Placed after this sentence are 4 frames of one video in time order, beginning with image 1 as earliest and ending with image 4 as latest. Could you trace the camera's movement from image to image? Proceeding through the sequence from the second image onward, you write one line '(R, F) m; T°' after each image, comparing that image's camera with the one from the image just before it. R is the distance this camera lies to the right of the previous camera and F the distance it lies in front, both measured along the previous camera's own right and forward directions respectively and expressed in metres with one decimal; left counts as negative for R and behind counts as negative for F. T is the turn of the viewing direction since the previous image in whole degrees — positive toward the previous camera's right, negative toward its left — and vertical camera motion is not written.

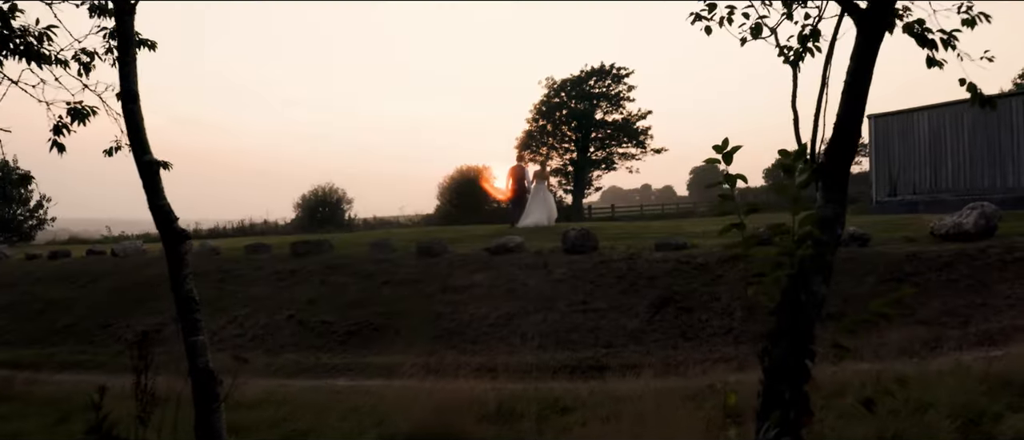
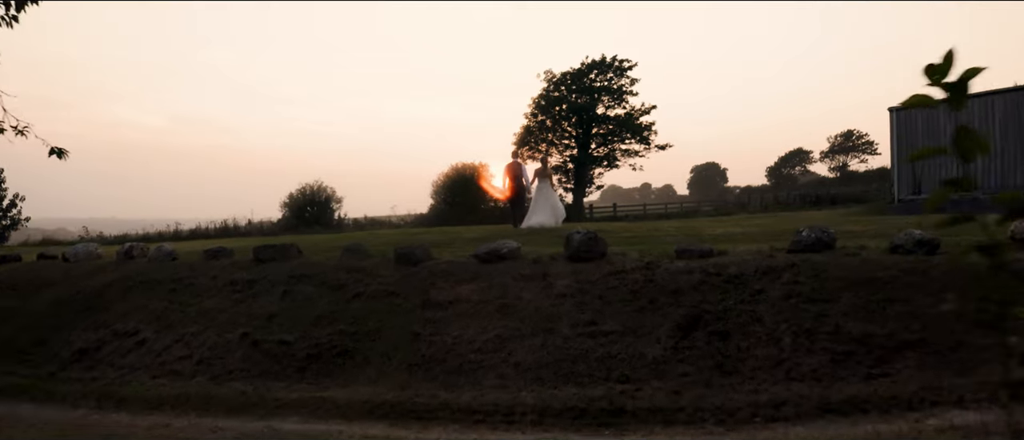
(+0.1, +2.1) m; 0°
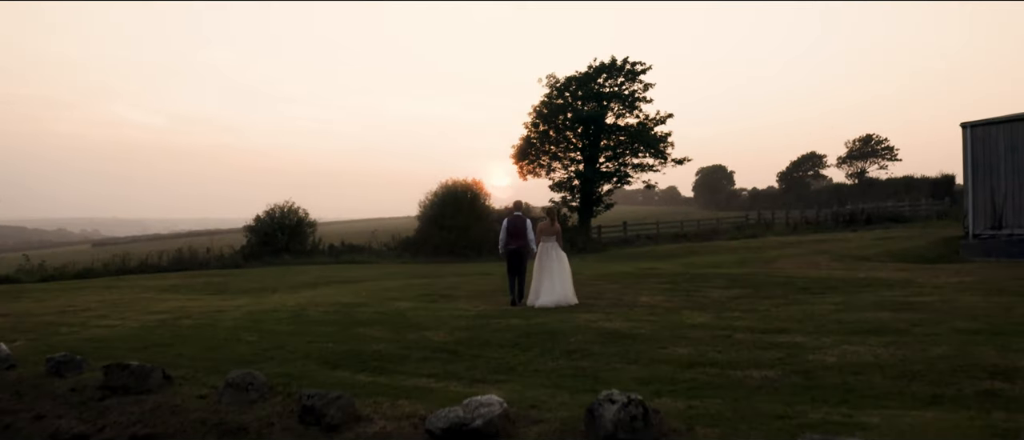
(+0.2, +5.0) m; 0°
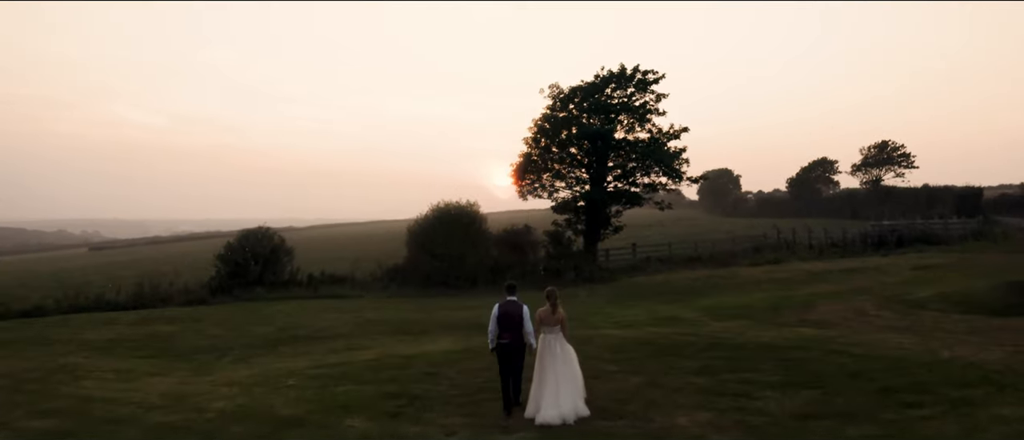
(+0.1, +3.5) m; 0°
